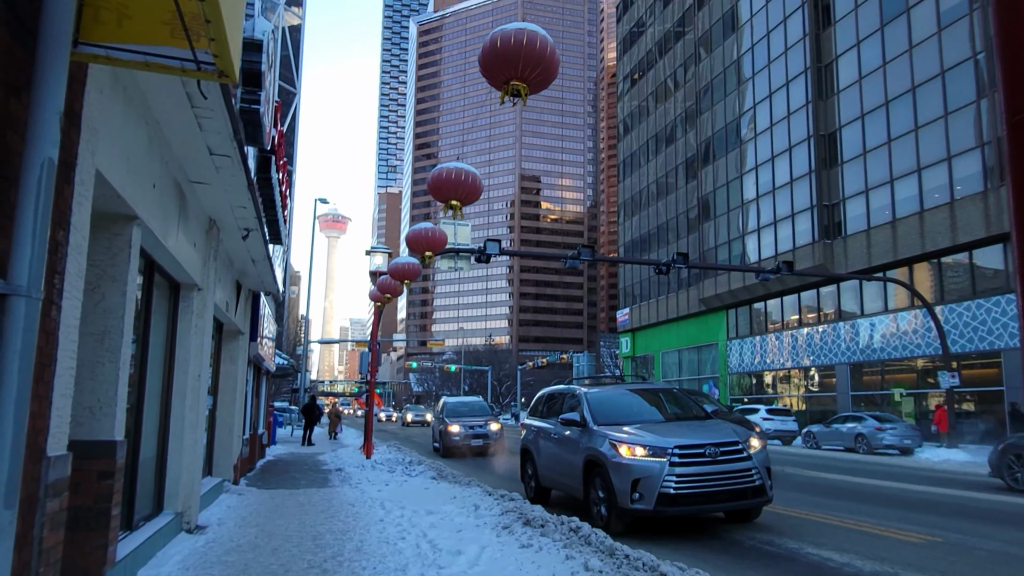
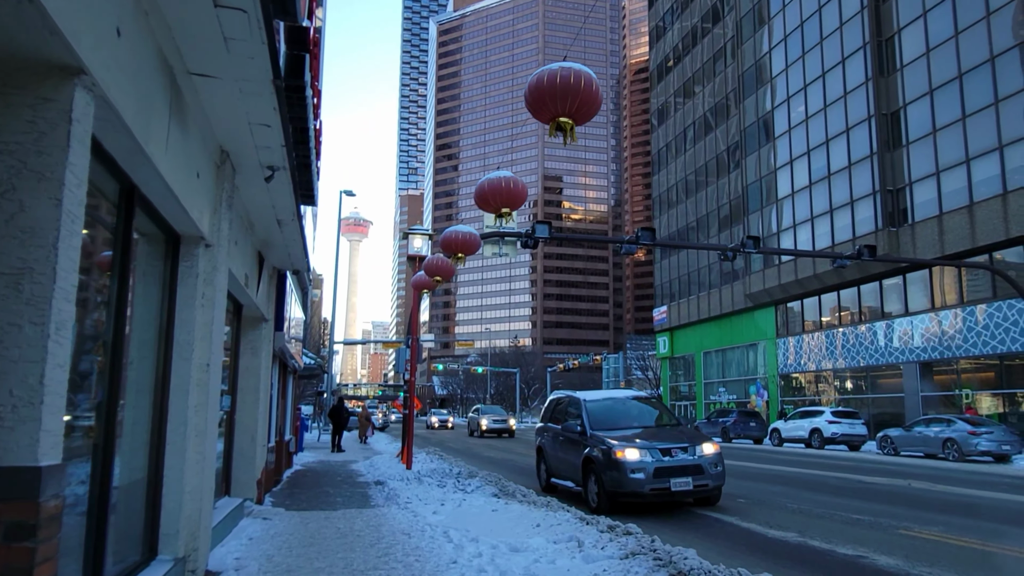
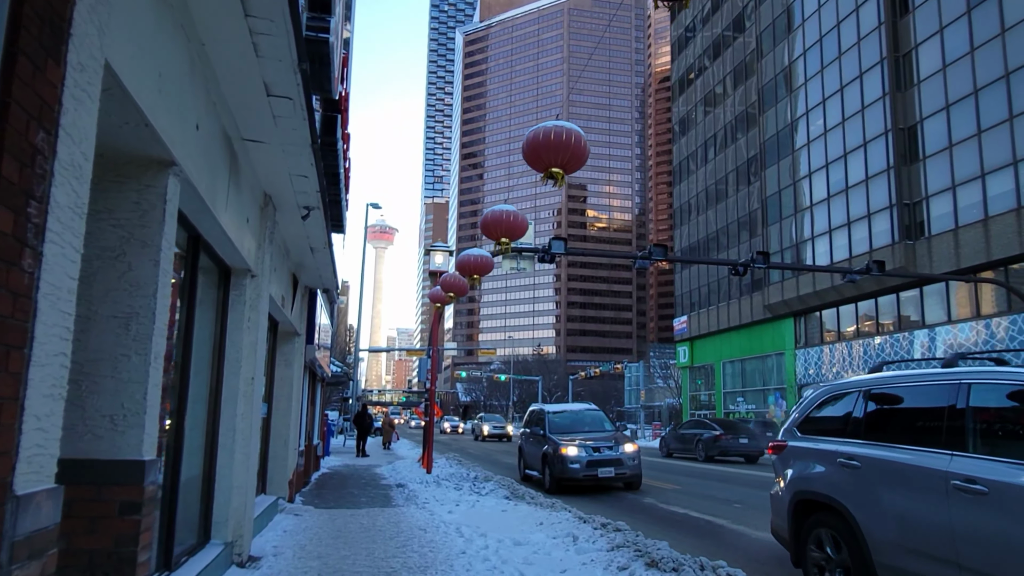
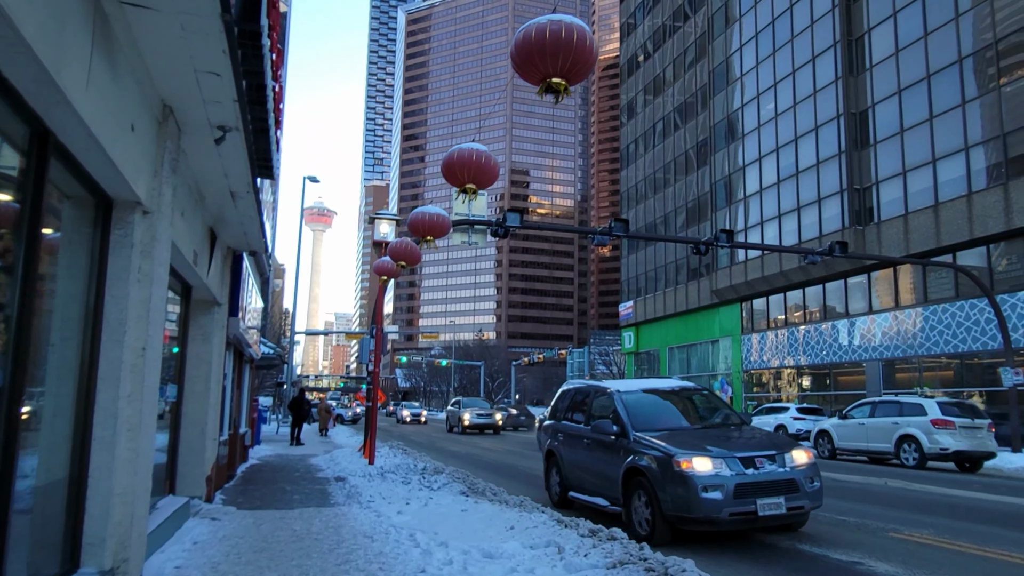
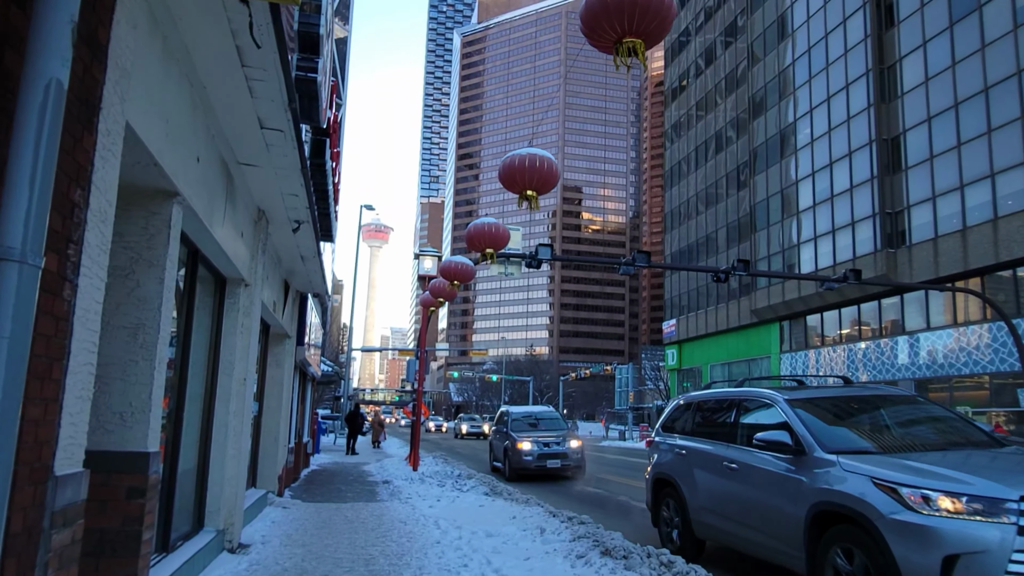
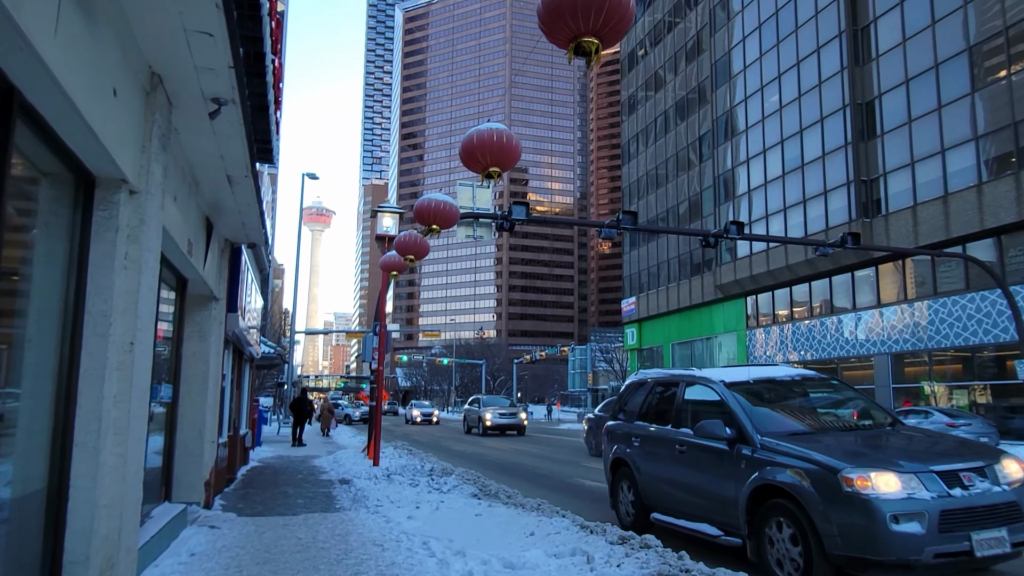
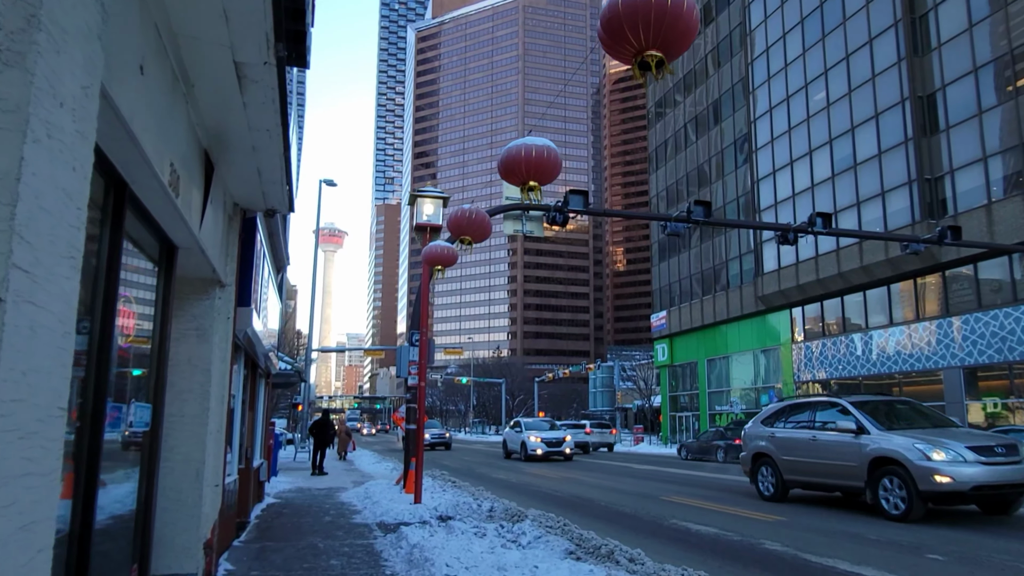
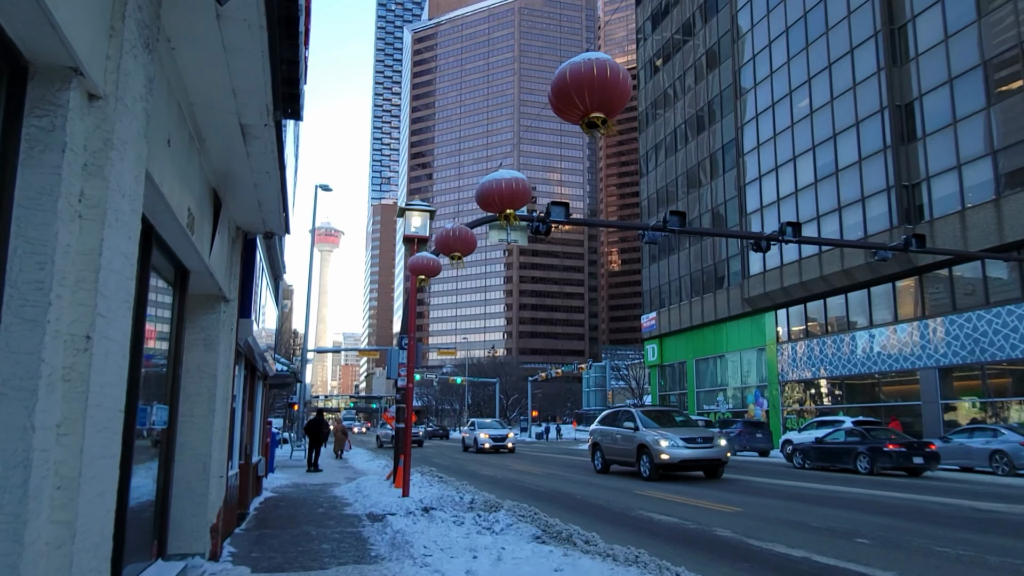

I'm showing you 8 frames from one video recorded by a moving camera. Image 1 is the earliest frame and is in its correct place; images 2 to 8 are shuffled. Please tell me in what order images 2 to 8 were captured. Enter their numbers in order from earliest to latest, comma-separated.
5, 3, 2, 4, 6, 8, 7
